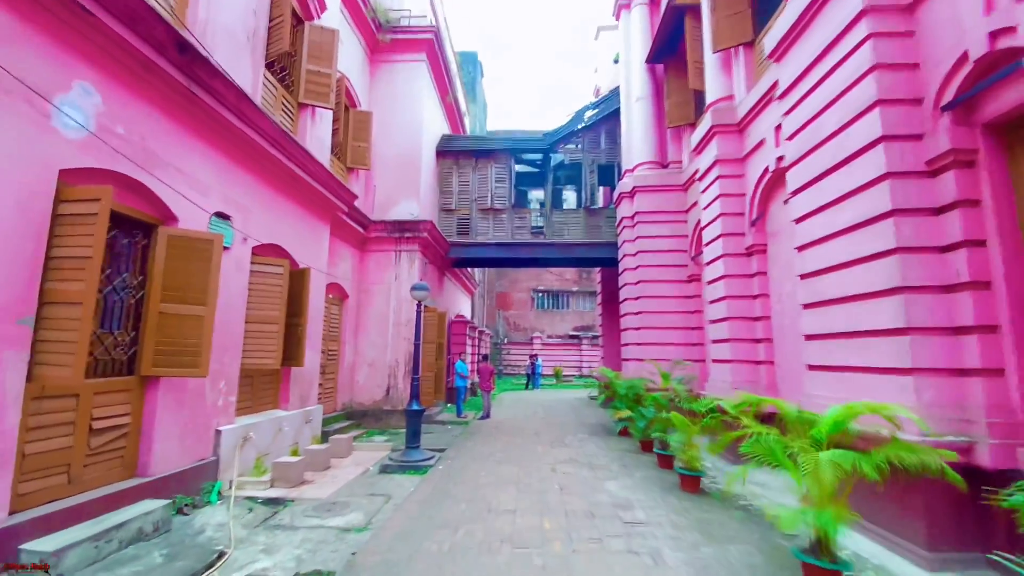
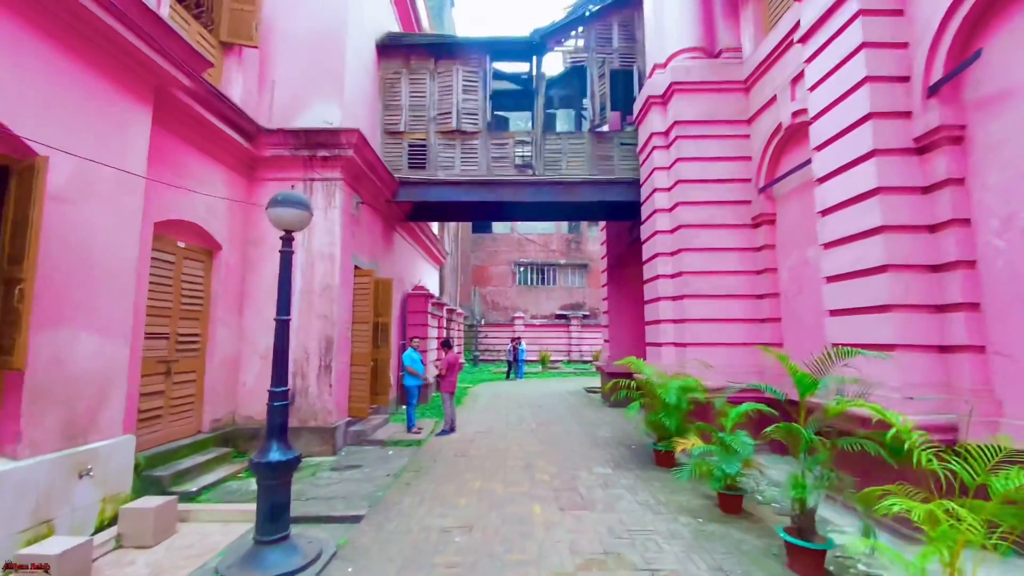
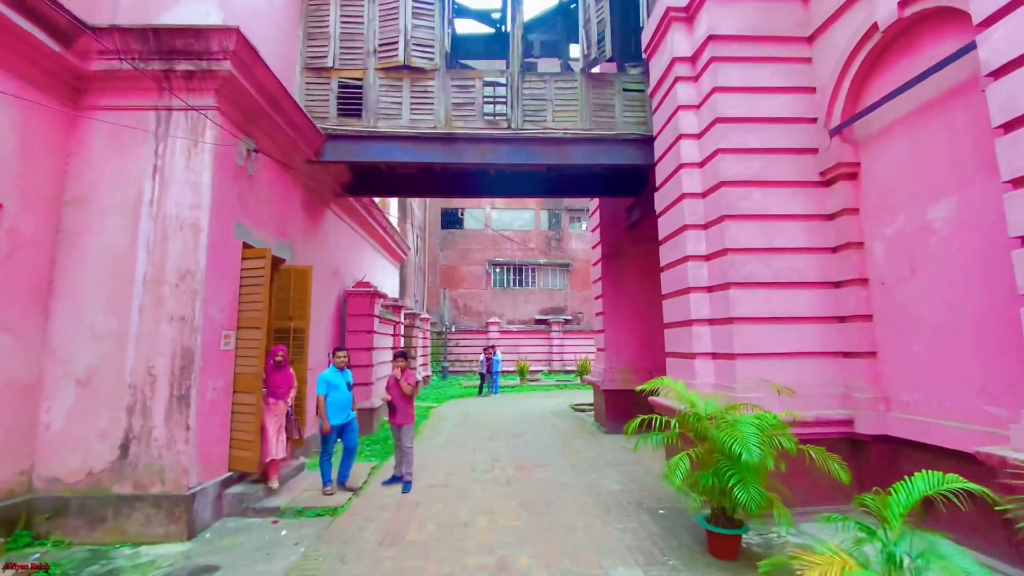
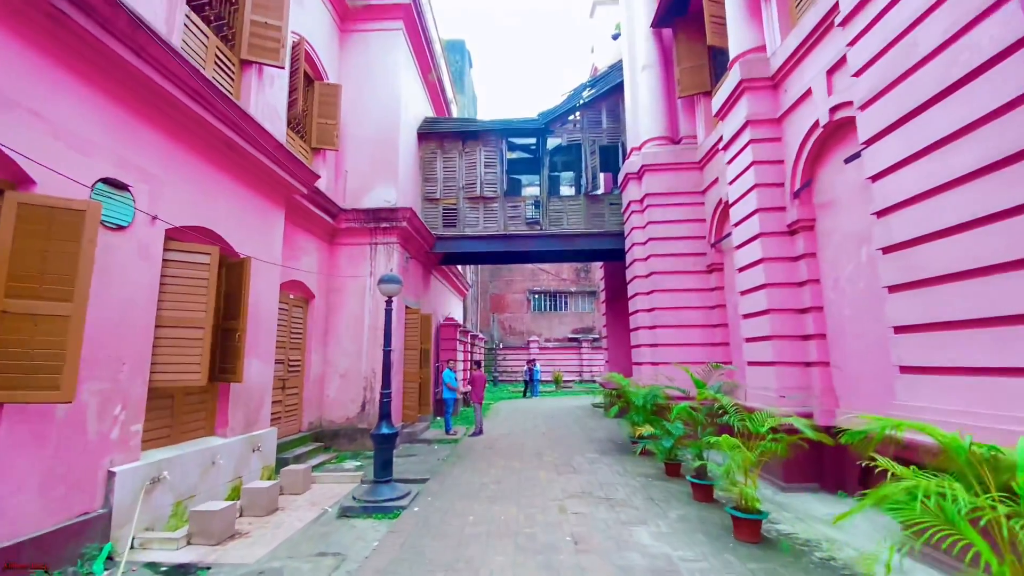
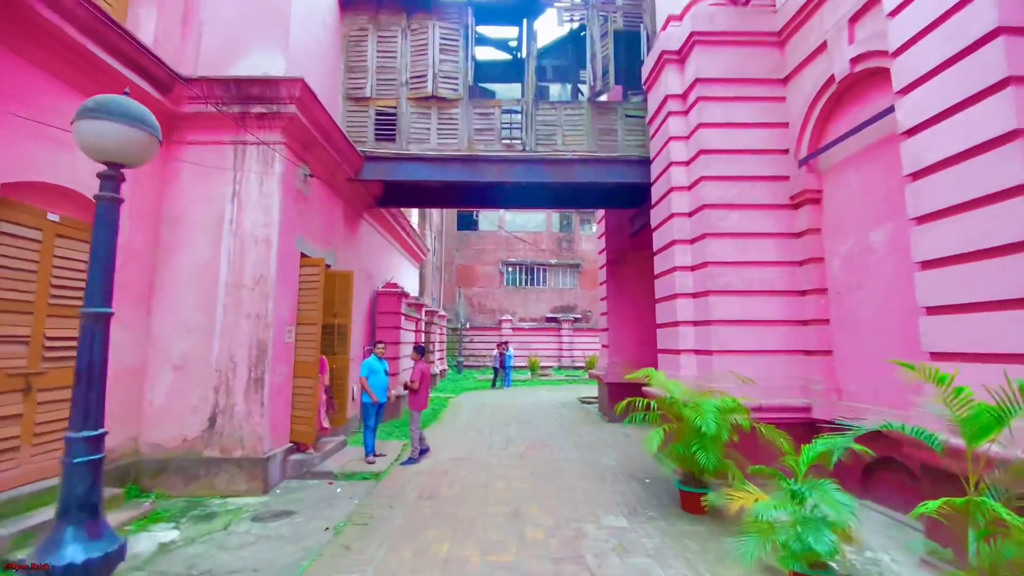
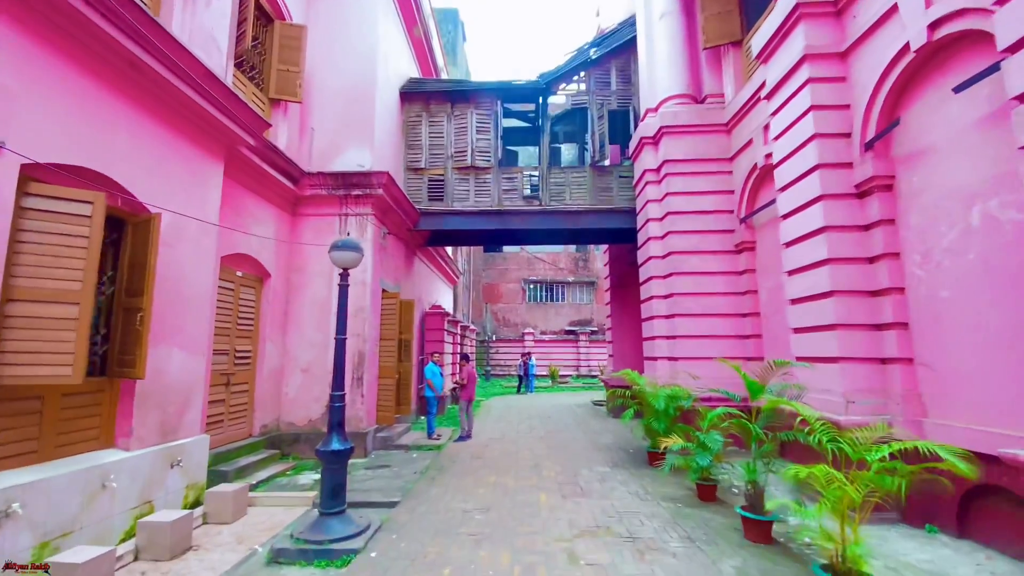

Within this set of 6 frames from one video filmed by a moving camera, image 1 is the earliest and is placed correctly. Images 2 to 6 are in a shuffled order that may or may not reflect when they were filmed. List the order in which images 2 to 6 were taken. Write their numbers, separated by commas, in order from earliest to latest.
4, 6, 2, 5, 3
